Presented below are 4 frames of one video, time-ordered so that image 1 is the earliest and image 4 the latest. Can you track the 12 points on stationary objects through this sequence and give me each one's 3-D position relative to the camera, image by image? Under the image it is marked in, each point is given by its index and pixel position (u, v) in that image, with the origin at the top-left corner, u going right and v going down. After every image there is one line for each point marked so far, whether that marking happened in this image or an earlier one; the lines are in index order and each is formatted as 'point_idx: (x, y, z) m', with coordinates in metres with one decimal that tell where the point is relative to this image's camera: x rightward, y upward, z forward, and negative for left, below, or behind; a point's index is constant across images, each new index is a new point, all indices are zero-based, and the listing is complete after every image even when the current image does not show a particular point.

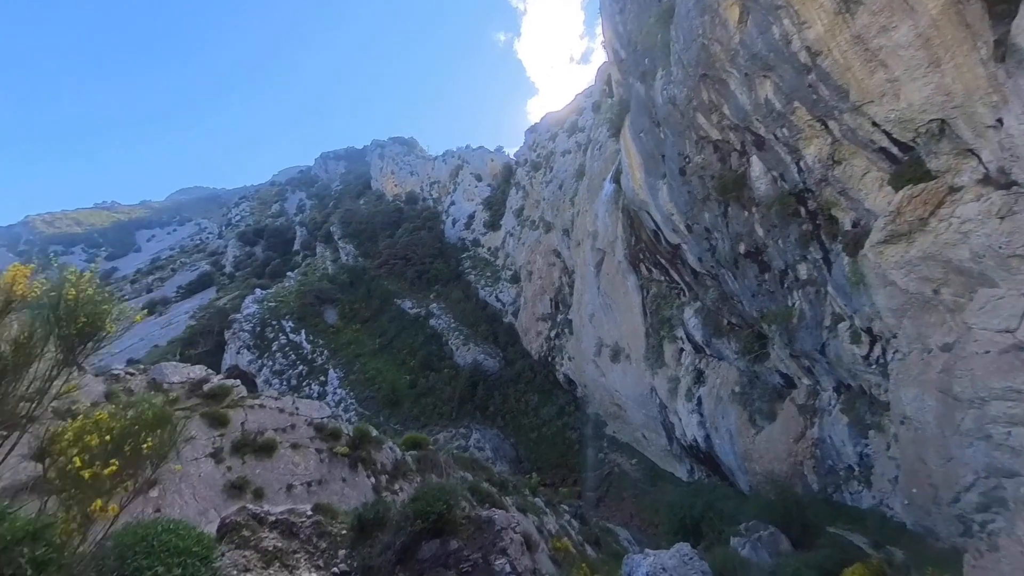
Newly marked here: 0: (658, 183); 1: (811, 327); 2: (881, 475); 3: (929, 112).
0: (+4.3, +3.1, +19.3) m
1: (+7.7, -1.0, +17.0) m
2: (+9.3, -4.8, +16.7) m
3: (+7.8, +3.3, +12.0) m
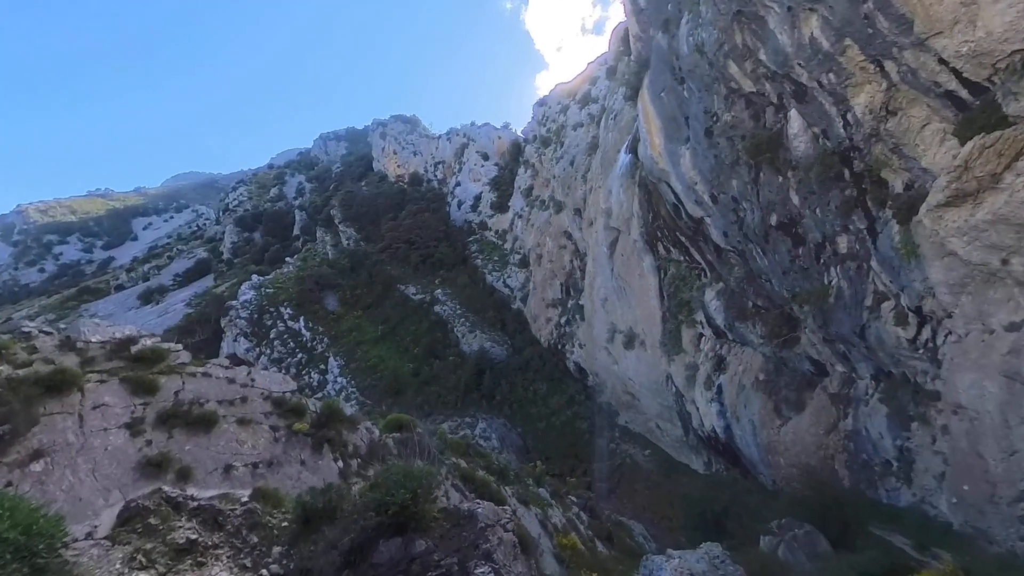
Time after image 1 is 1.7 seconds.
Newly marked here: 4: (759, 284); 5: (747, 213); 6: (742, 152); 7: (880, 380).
0: (+4.5, +3.8, +17.6) m
1: (+7.9, -0.4, +15.2) m
2: (+9.4, -4.2, +15.0) m
3: (+7.9, +3.9, +10.3) m
4: (+6.9, +0.1, +18.3) m
5: (+6.0, +1.9, +16.5) m
6: (+5.6, +3.3, +15.7) m
7: (+9.1, -2.3, +16.1) m
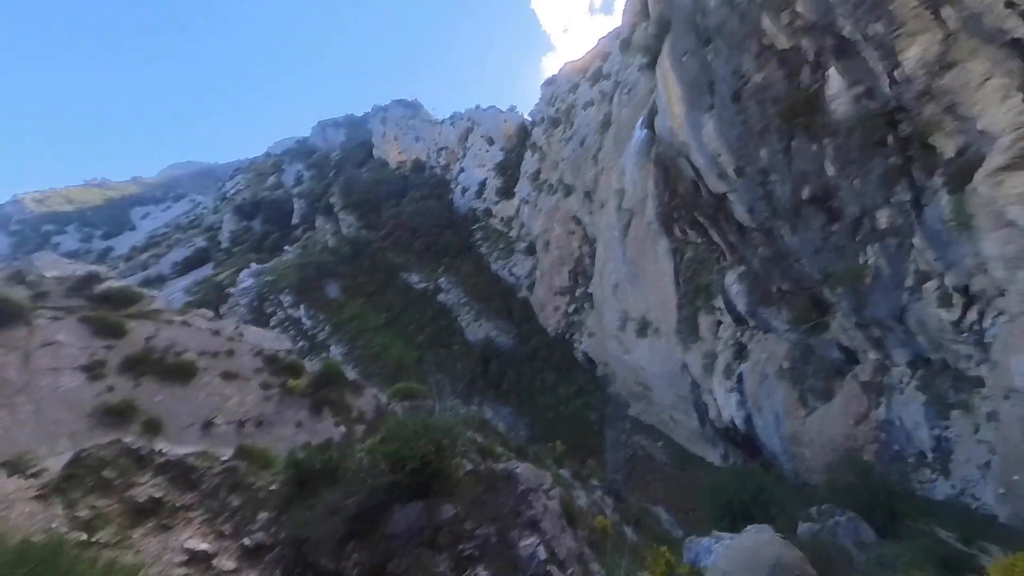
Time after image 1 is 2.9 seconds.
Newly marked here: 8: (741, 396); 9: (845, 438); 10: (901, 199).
0: (+4.7, +4.2, +16.4) m
1: (+8.1, 0.0, +14.0) m
2: (+9.7, -3.7, +13.8) m
3: (+8.0, +4.3, +9.0) m
4: (+7.2, +0.6, +17.1) m
5: (+6.2, +2.4, +15.3) m
6: (+5.8, +3.8, +14.5) m
7: (+9.3, -1.8, +14.9) m
8: (+6.9, -3.2, +19.3) m
9: (+8.6, -3.8, +16.6) m
10: (+7.7, +1.8, +12.9) m
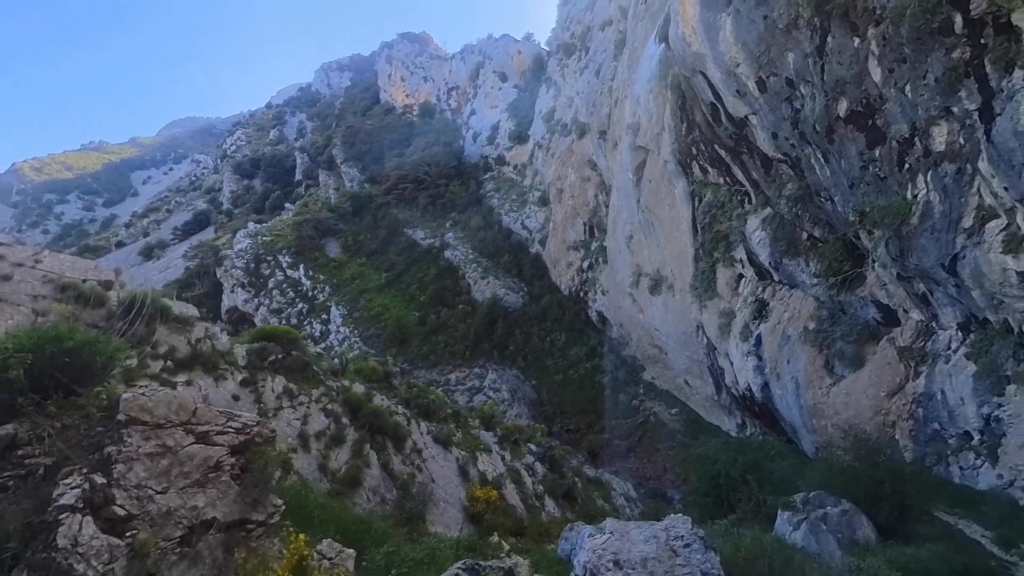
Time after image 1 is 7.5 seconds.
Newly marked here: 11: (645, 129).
0: (+4.4, +5.6, +13.5) m
1: (+7.4, +1.1, +11.3) m
2: (+8.8, -2.7, +11.1) m
3: (+7.2, +5.1, +6.1) m
4: (+6.7, +1.9, +14.4) m
5: (+5.7, +3.6, +12.5) m
6: (+5.3, +4.9, +11.7) m
7: (+8.6, -0.7, +12.2) m
8: (+6.3, -1.8, +16.8) m
9: (+7.8, -2.6, +14.0) m
10: (+7.0, +2.8, +10.1) m
11: (+4.1, +4.9, +20.0) m
